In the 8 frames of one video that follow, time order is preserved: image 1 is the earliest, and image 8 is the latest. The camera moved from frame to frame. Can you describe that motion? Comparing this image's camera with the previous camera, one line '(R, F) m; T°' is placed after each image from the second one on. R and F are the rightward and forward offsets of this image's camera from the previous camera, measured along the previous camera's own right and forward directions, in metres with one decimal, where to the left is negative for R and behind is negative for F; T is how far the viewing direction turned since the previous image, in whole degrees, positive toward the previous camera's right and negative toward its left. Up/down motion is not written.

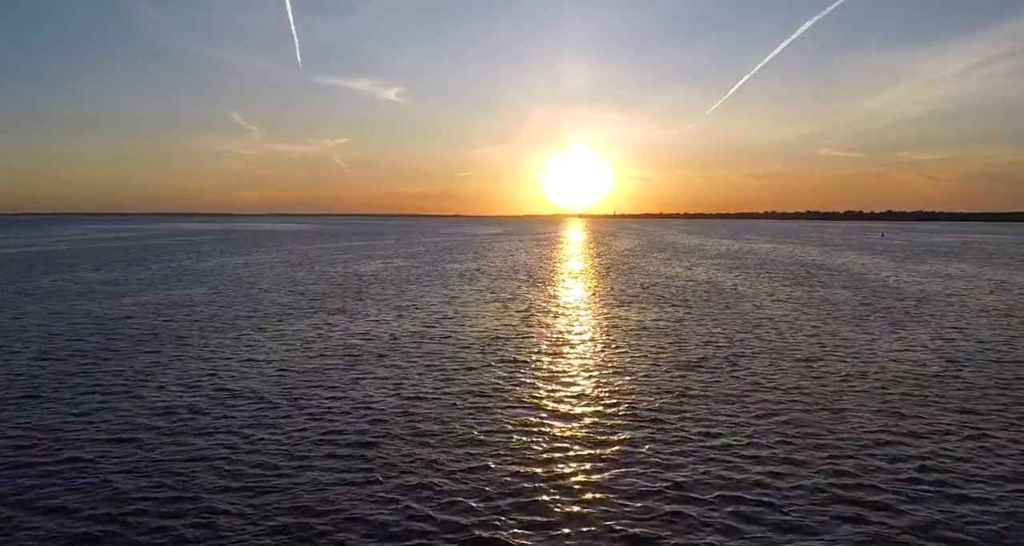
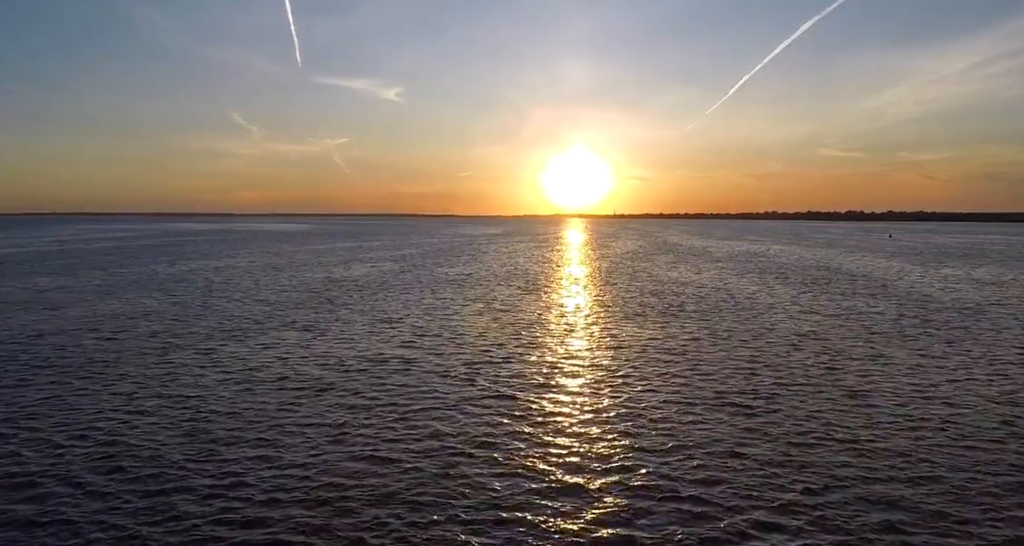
(+0.3, +3.7) m; 0°
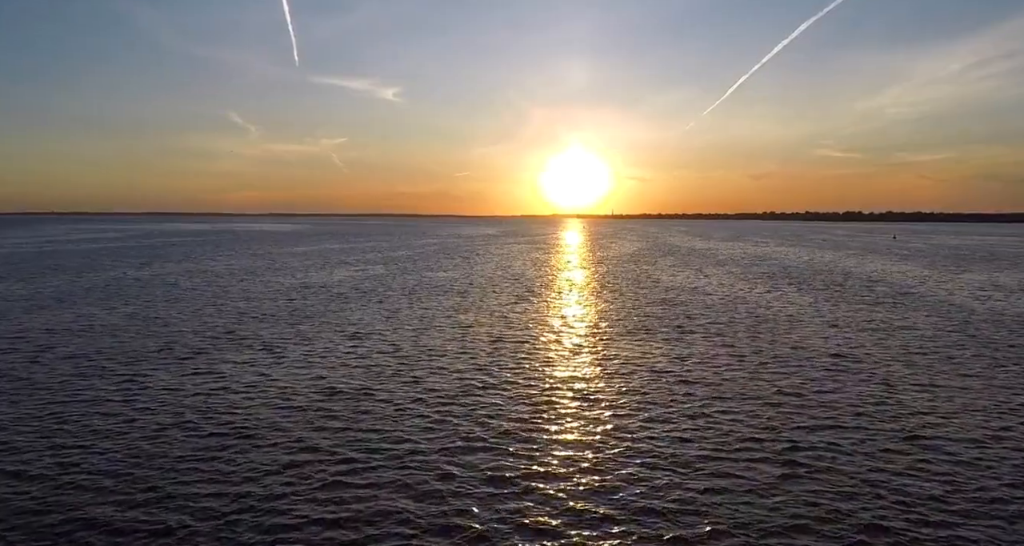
(+0.3, +3.3) m; 0°
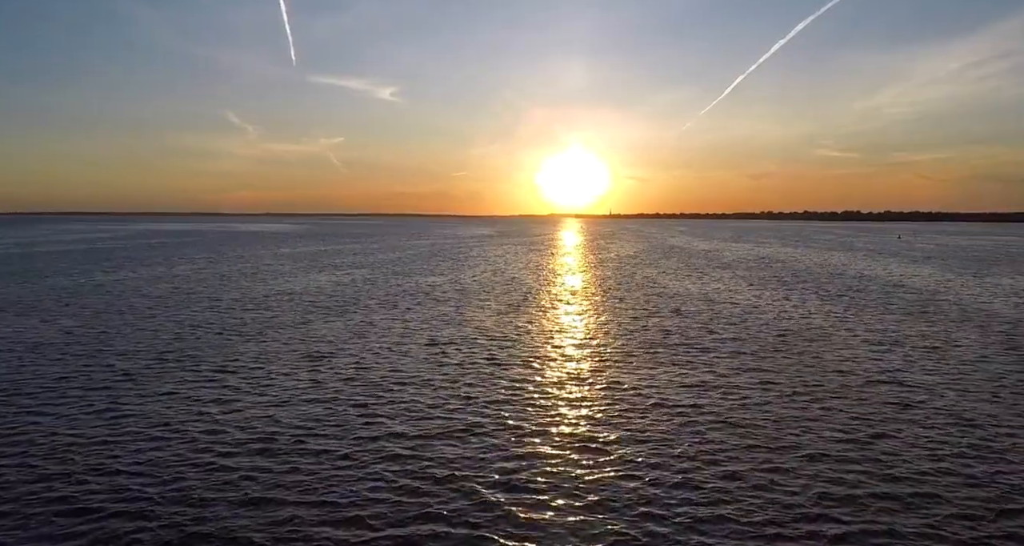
(+0.3, +3.4) m; 0°
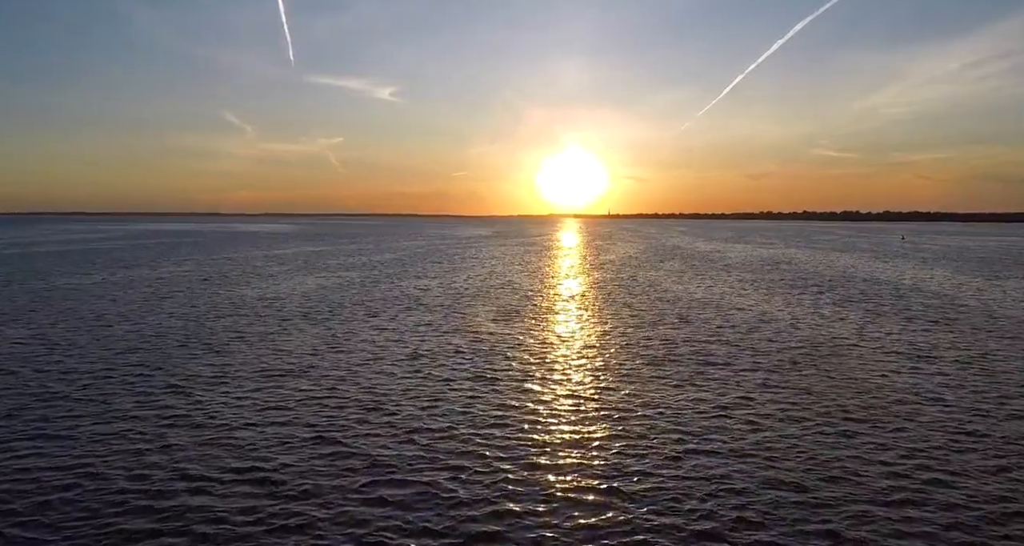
(+0.2, +2.1) m; 0°
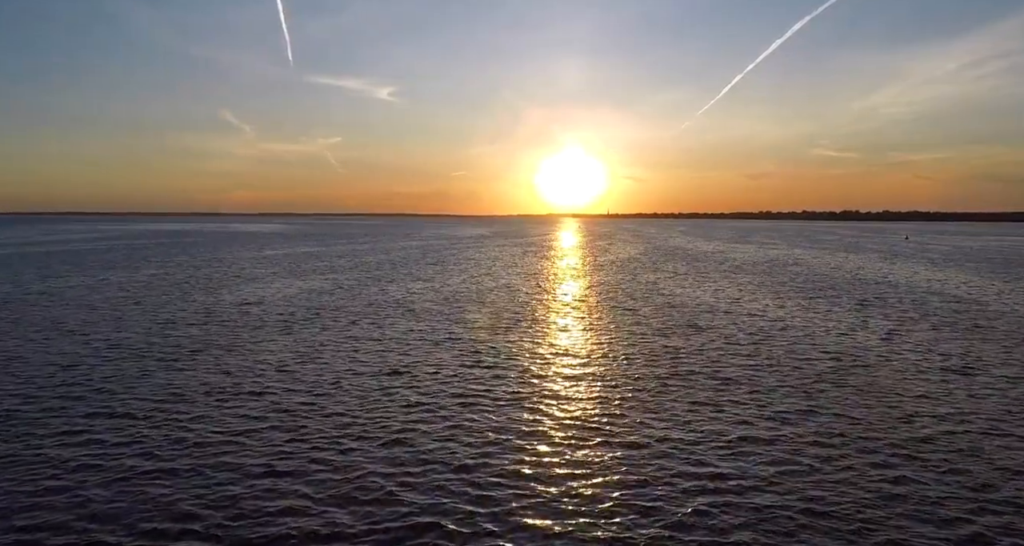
(+0.1, +2.2) m; 0°
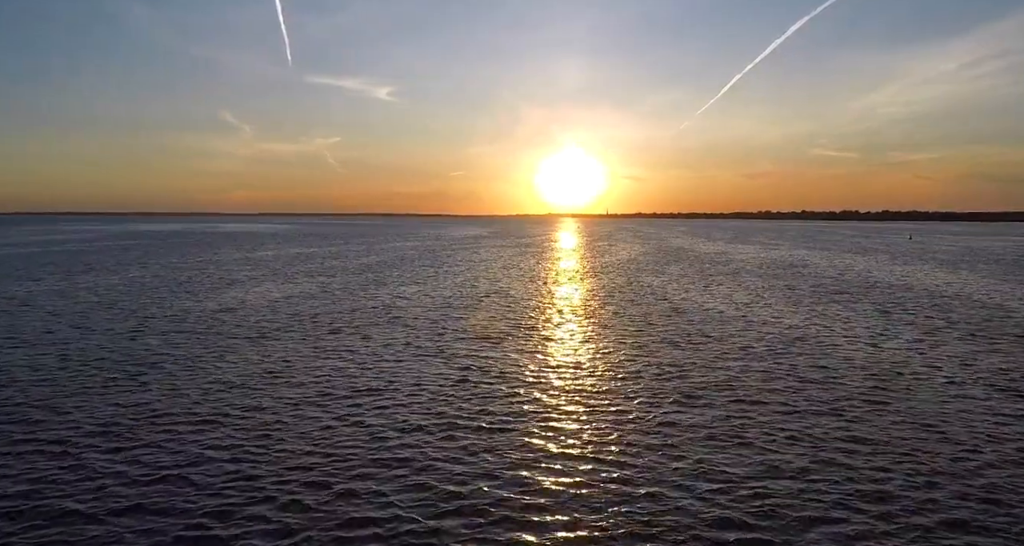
(+0.1, +2.1) m; 0°
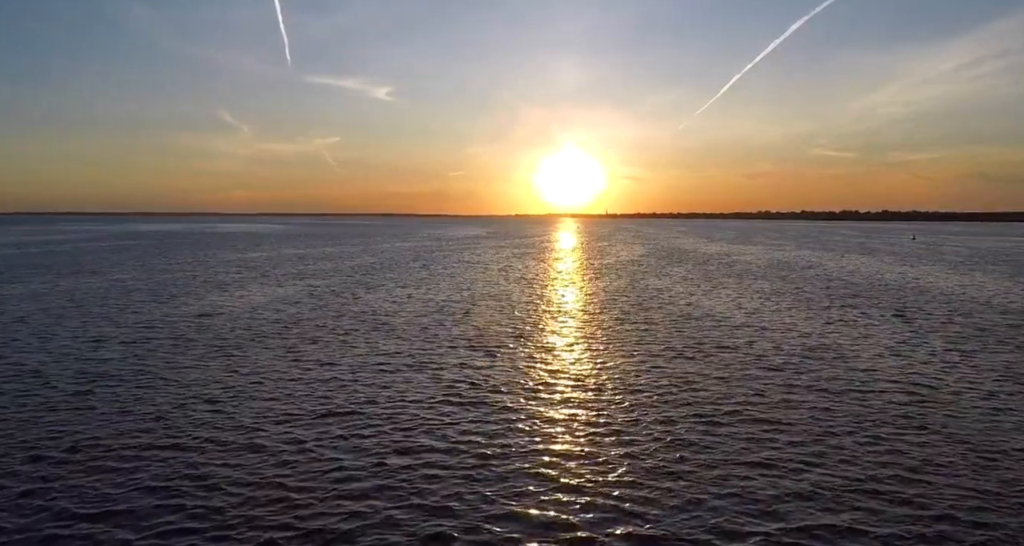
(+0.1, +1.7) m; 0°
